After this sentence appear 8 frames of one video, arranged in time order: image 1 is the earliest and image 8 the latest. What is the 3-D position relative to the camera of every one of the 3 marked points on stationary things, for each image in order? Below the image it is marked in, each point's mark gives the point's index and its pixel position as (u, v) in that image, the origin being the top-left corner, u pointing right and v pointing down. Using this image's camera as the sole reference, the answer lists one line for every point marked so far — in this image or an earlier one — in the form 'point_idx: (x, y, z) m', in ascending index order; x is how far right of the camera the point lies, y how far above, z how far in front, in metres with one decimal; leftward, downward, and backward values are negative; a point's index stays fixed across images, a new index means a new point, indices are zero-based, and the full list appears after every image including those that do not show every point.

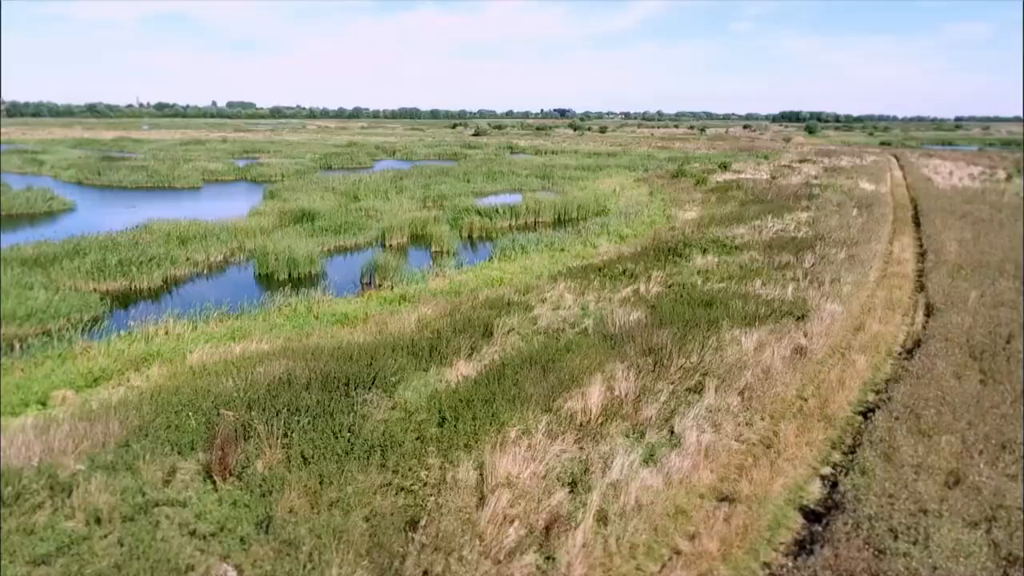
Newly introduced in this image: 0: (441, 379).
0: (-0.4, -0.6, +4.6) m
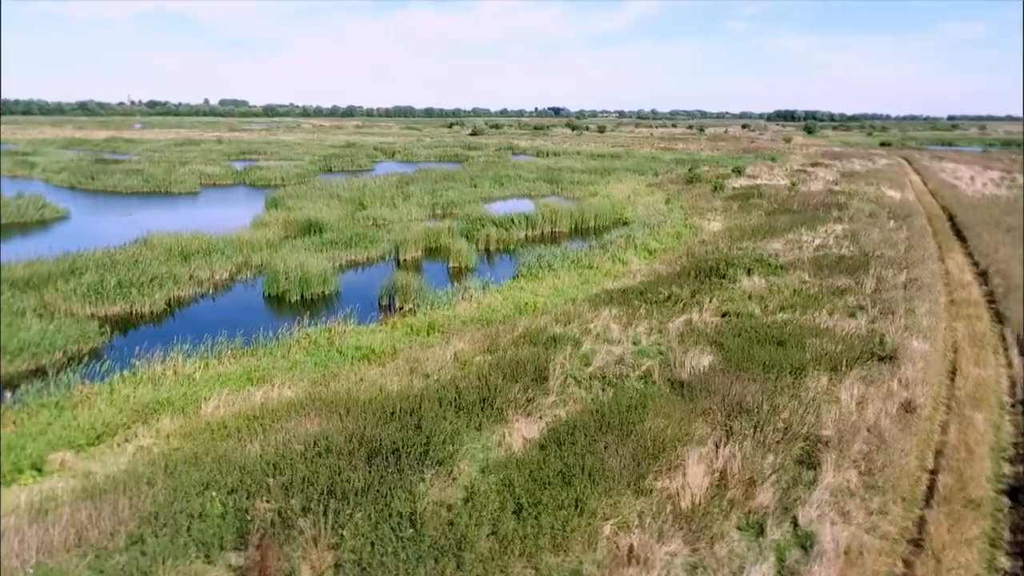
0: (-0.1, -0.8, +4.0) m
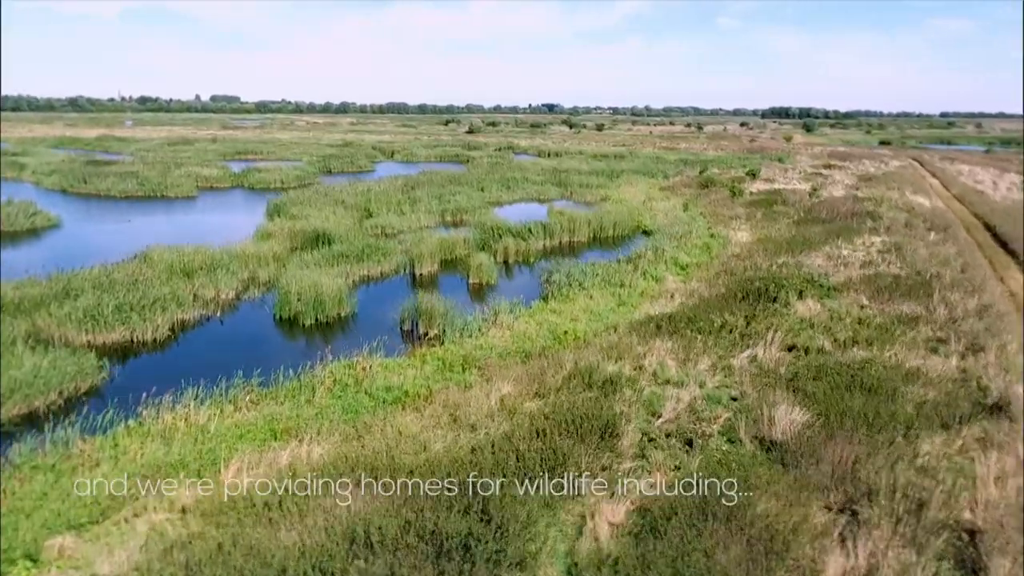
0: (+0.3, -1.1, +3.3) m
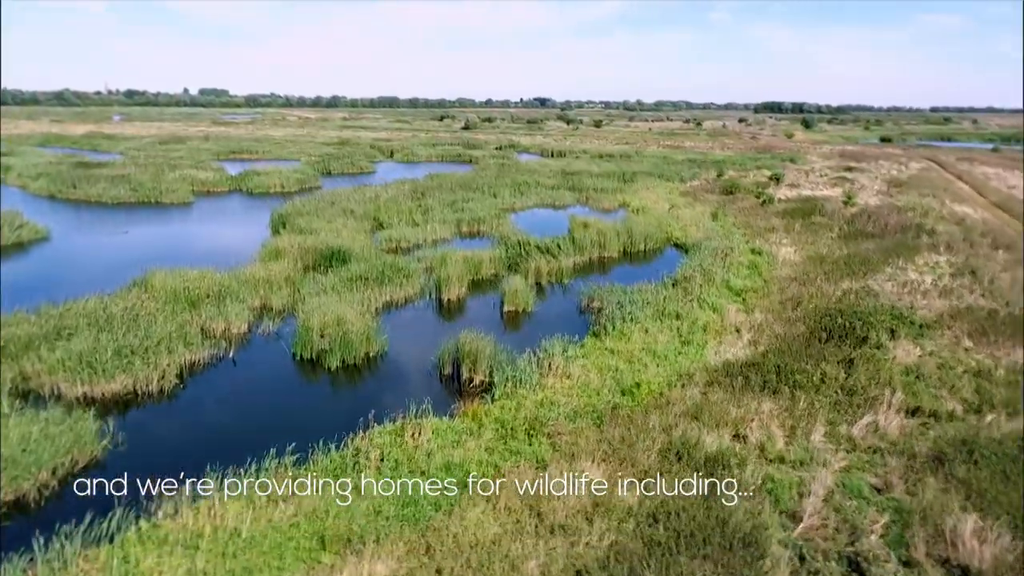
0: (+0.9, -1.5, +2.5) m
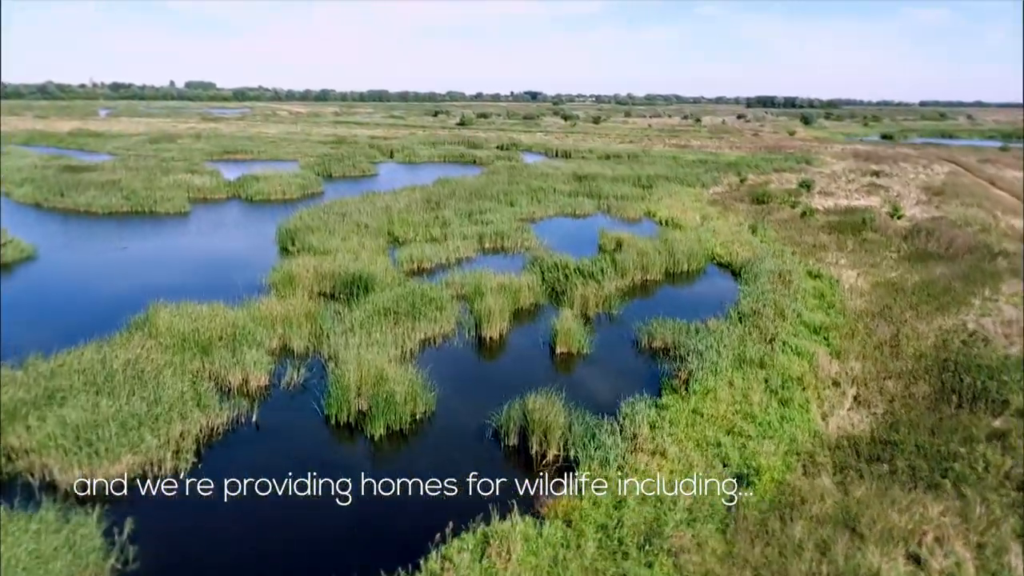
0: (+1.5, -2.0, +1.5) m
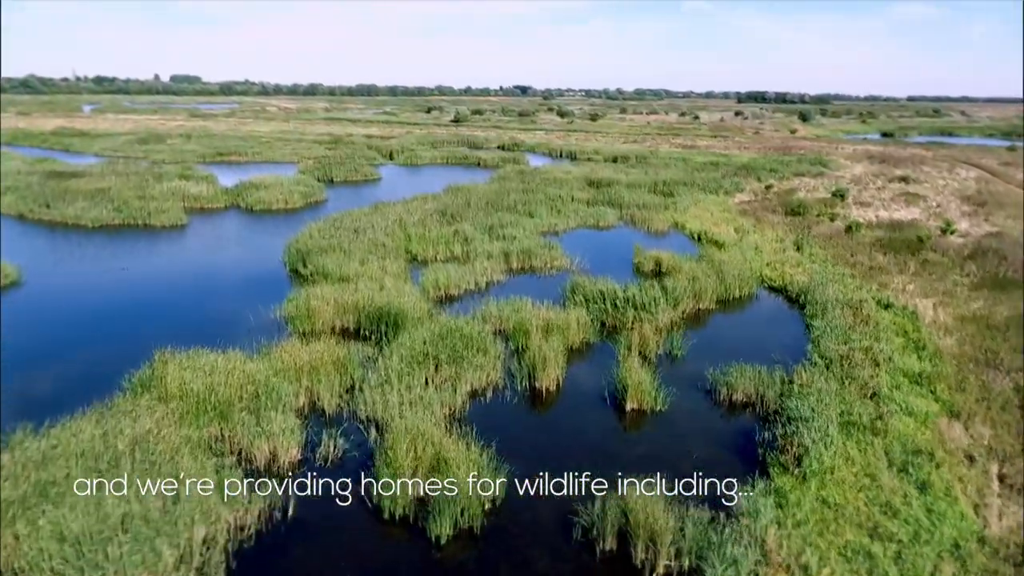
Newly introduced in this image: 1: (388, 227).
0: (+2.2, -2.4, +0.5) m
1: (-2.4, +1.1, +14.2) m
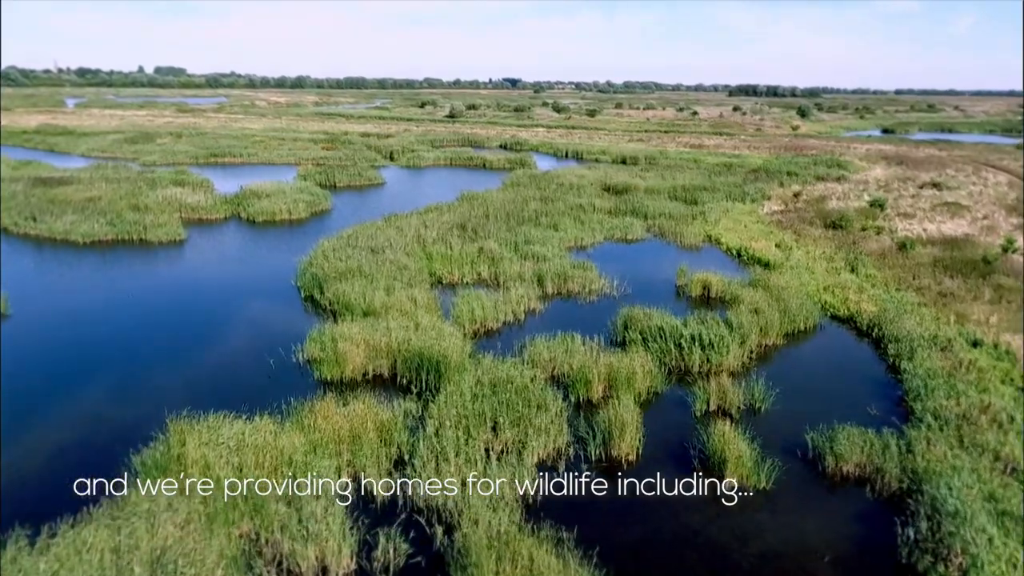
0: (+3.0, -3.0, -0.5) m
1: (-1.9, +0.7, +13.1) m
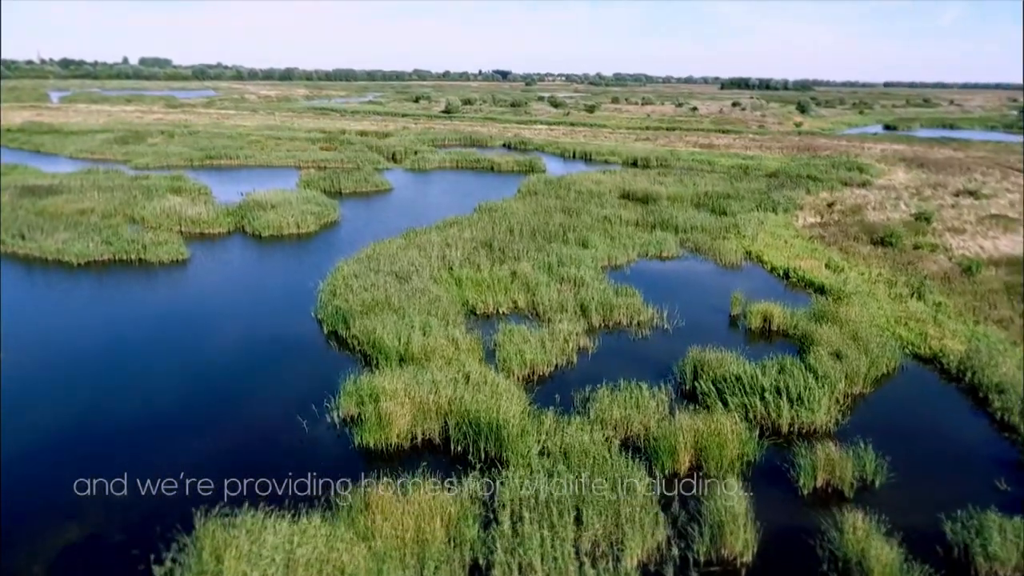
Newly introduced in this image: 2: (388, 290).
0: (+3.8, -3.5, -1.4) m
1: (-1.3, +0.3, +12.1) m
2: (-1.8, 0.0, +10.6) m
